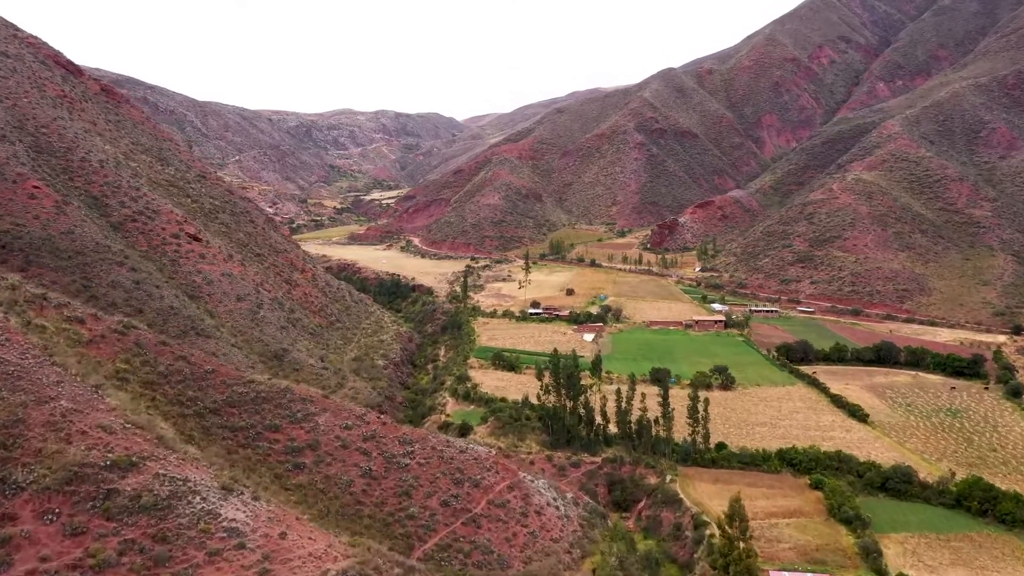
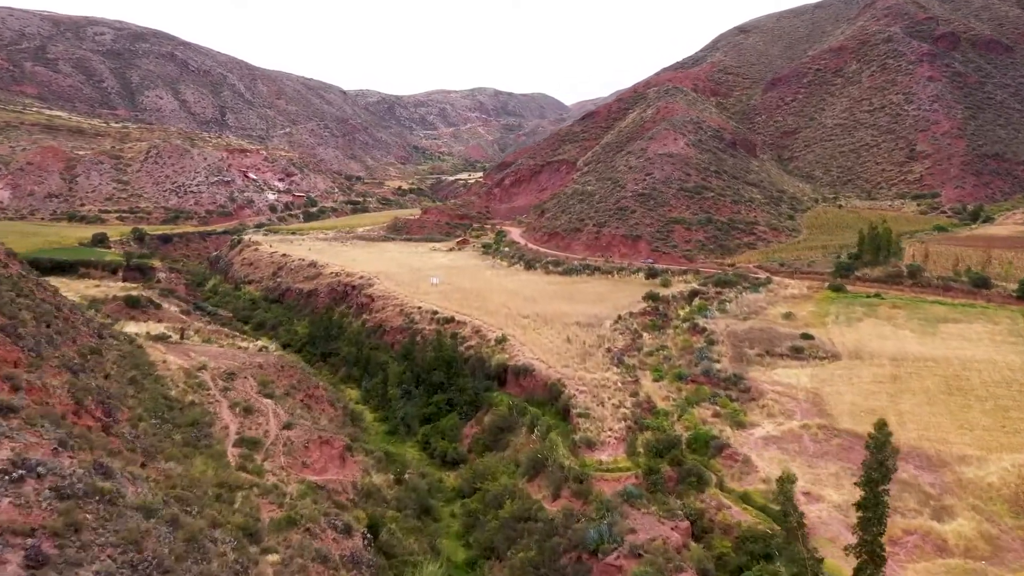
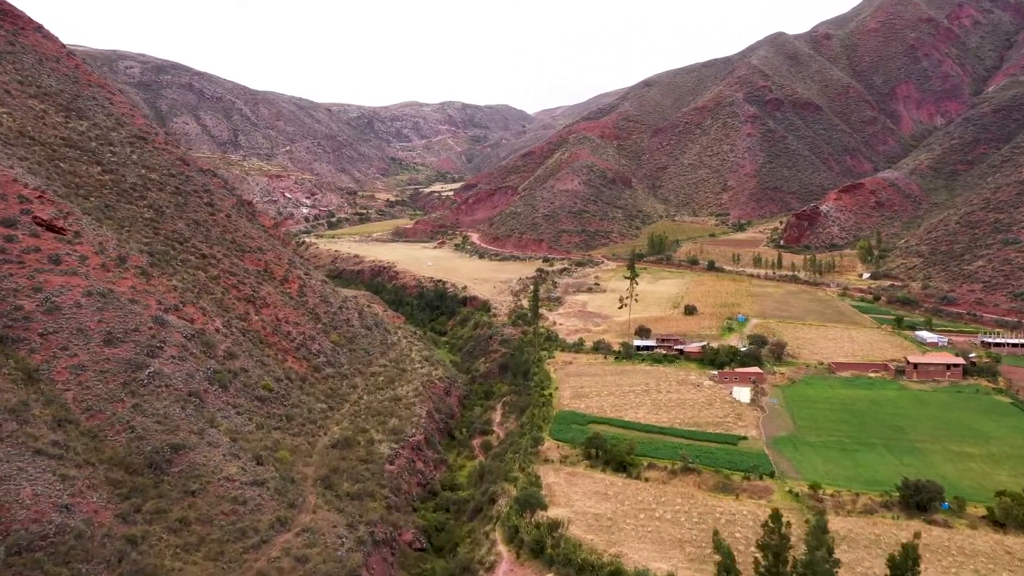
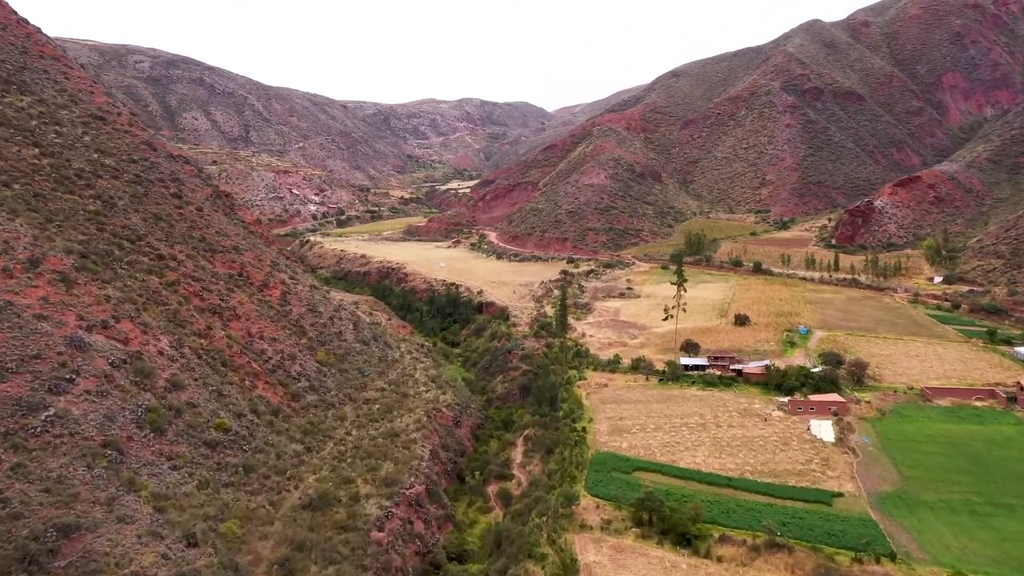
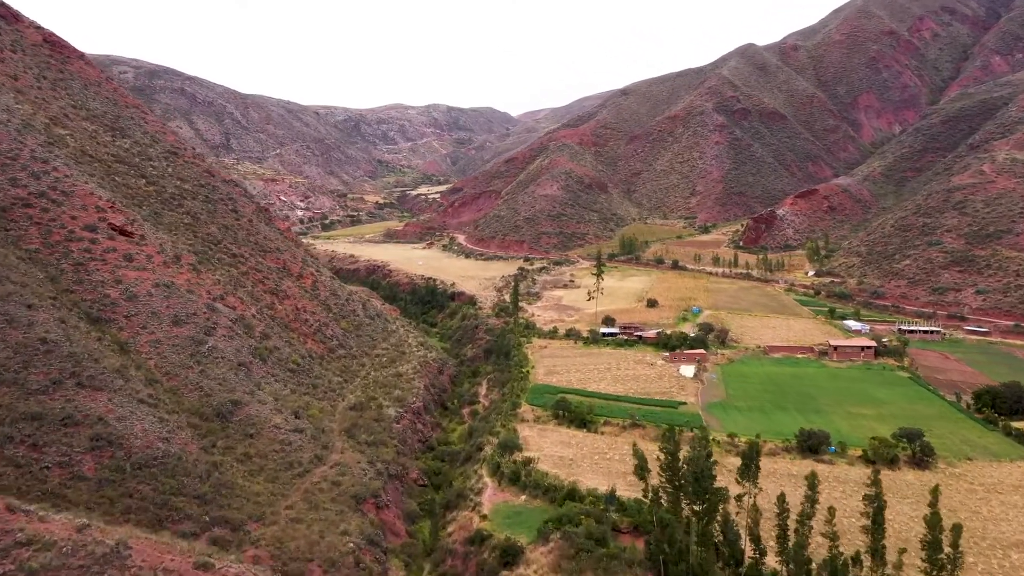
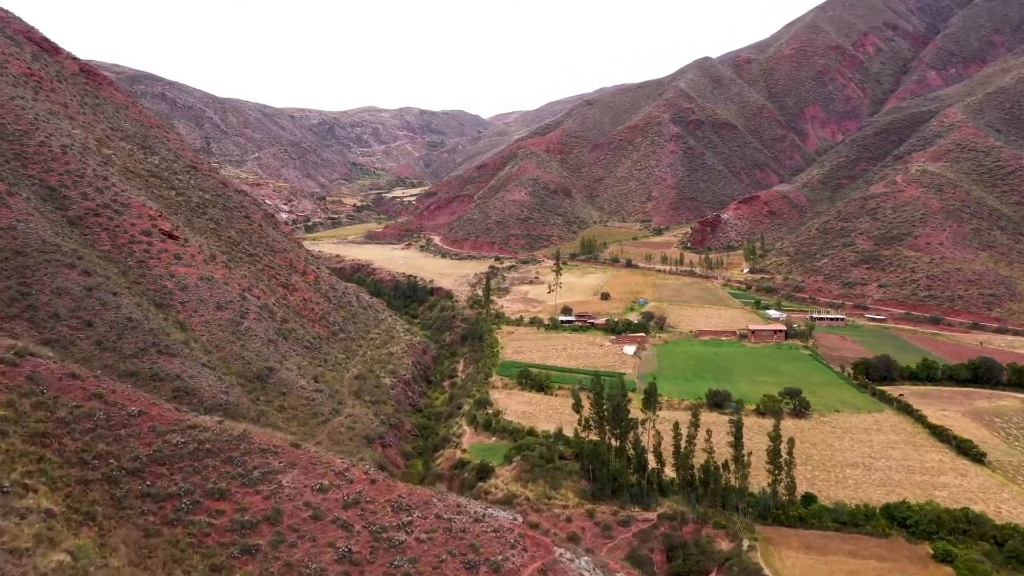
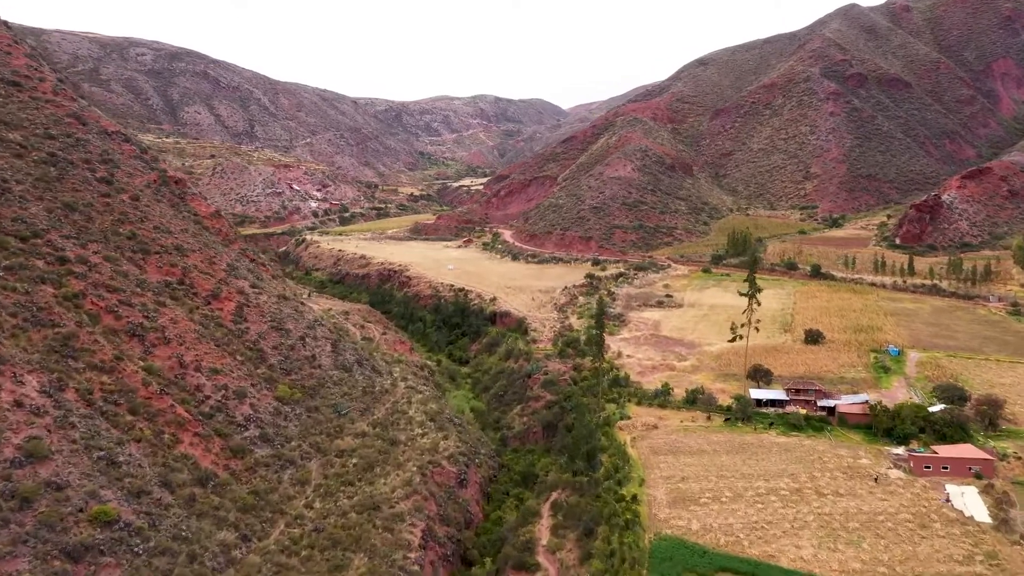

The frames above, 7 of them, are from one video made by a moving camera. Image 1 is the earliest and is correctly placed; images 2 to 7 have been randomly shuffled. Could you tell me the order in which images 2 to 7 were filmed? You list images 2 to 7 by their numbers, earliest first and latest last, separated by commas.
6, 5, 3, 4, 7, 2
